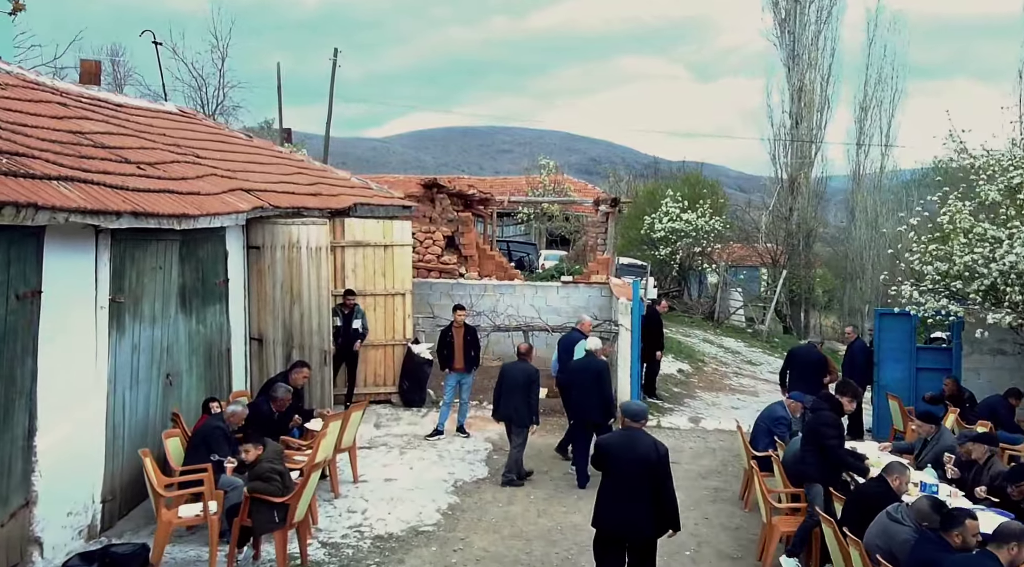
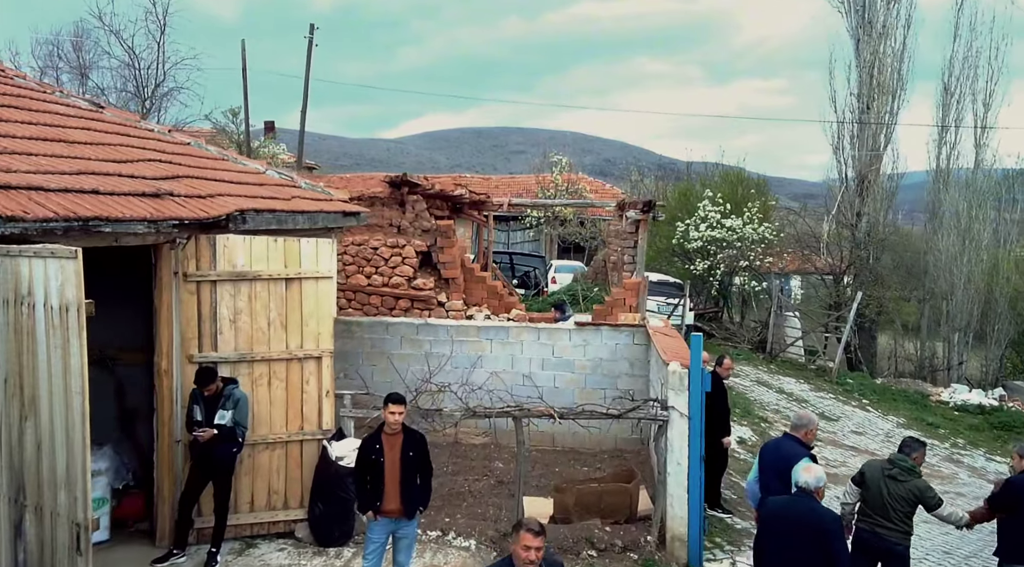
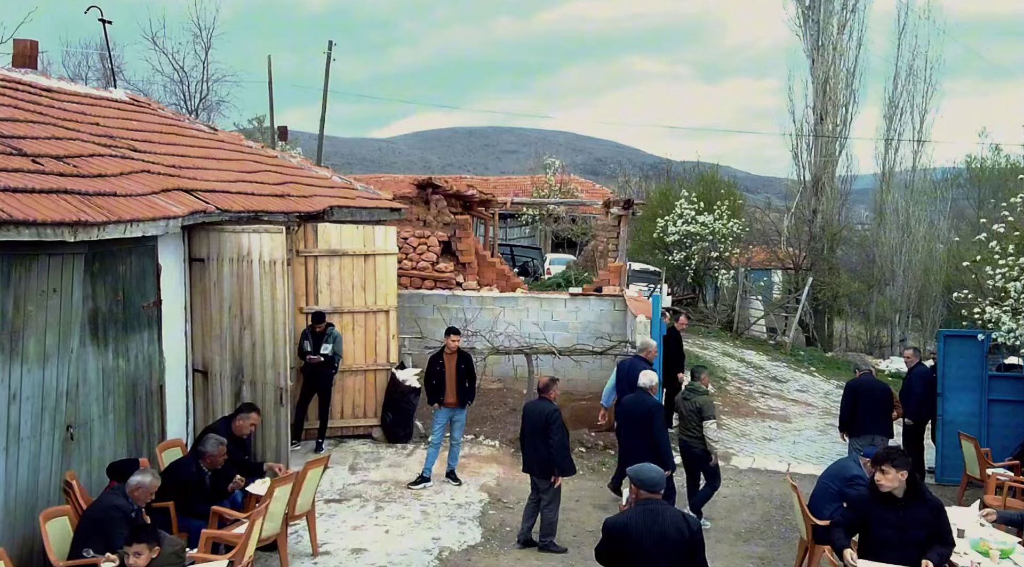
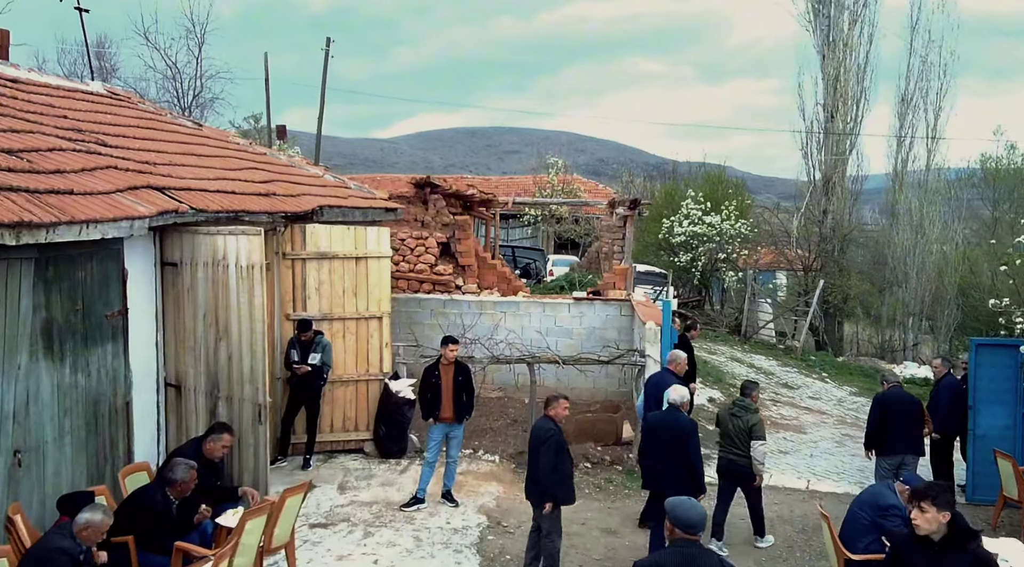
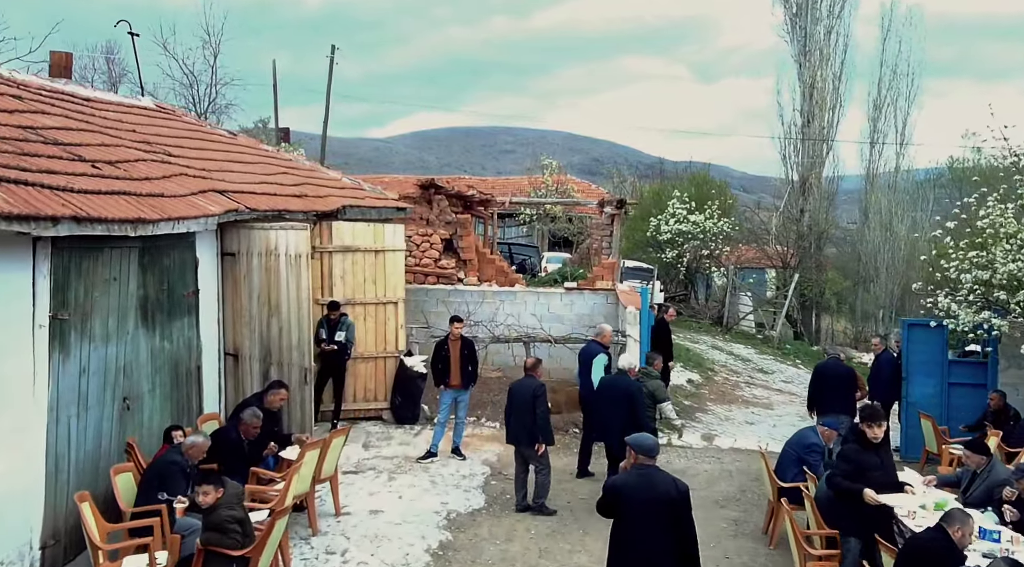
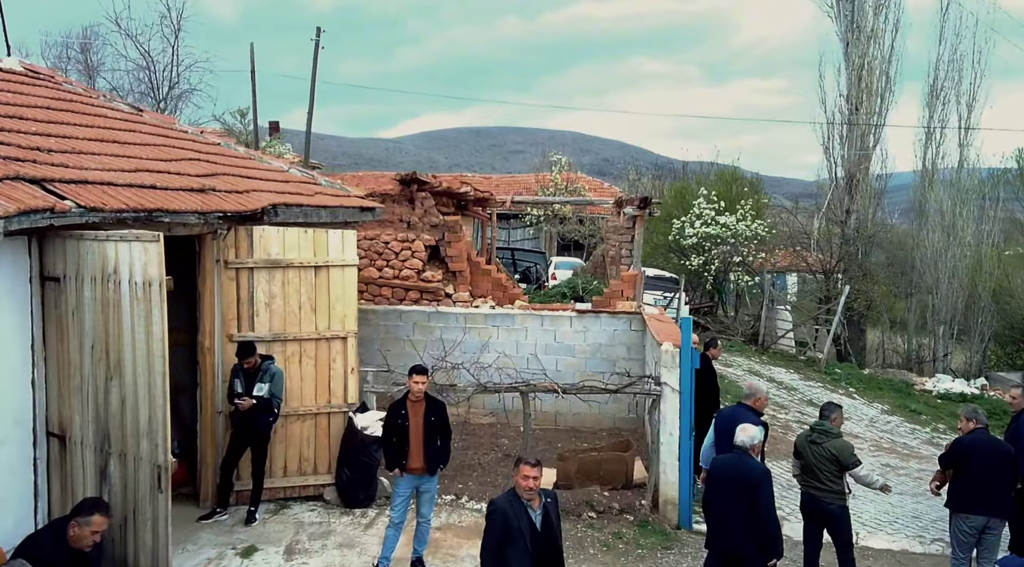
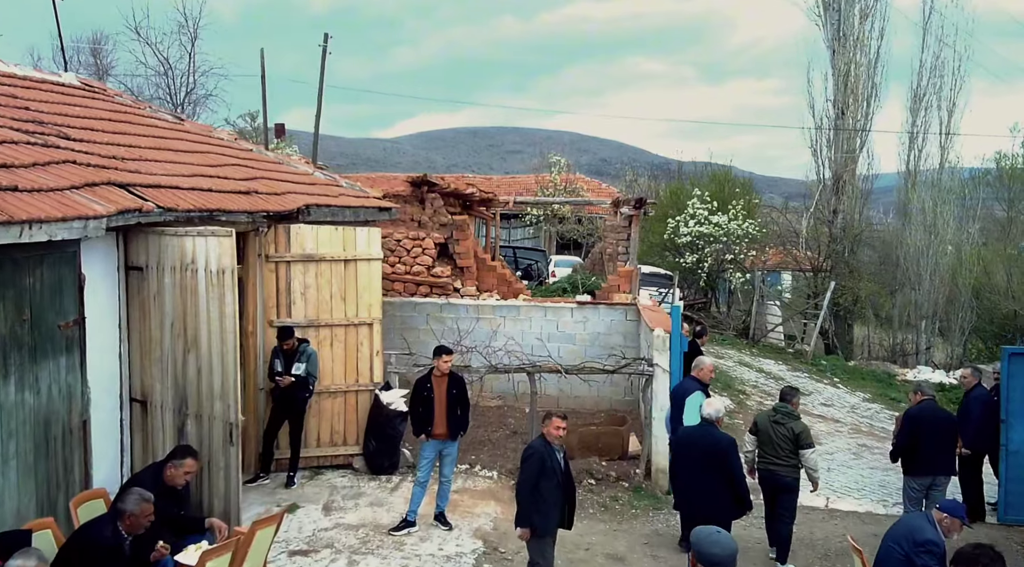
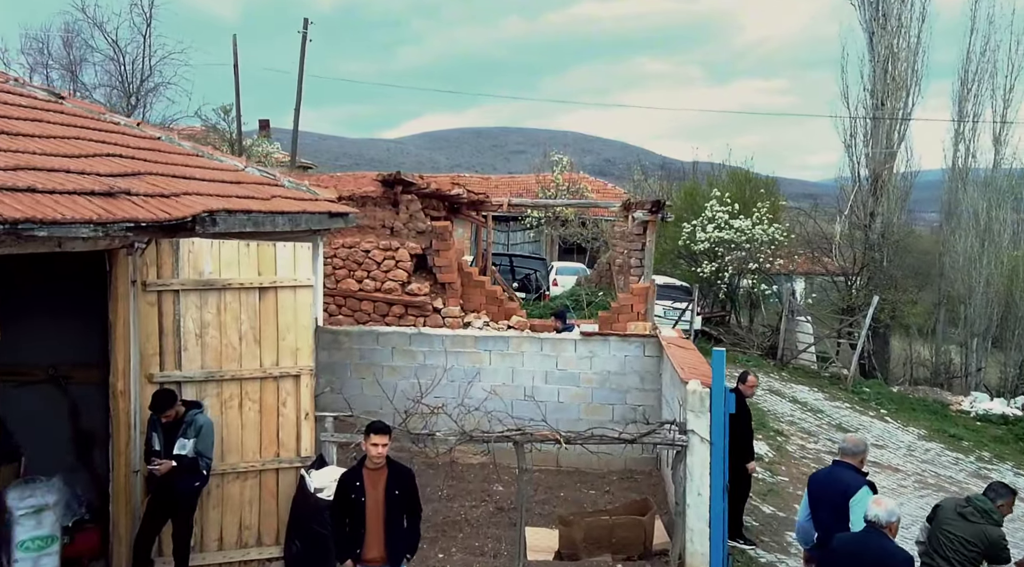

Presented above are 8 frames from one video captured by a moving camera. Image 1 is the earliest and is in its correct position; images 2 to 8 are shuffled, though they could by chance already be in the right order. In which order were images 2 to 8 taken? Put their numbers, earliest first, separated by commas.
5, 3, 4, 7, 6, 2, 8
